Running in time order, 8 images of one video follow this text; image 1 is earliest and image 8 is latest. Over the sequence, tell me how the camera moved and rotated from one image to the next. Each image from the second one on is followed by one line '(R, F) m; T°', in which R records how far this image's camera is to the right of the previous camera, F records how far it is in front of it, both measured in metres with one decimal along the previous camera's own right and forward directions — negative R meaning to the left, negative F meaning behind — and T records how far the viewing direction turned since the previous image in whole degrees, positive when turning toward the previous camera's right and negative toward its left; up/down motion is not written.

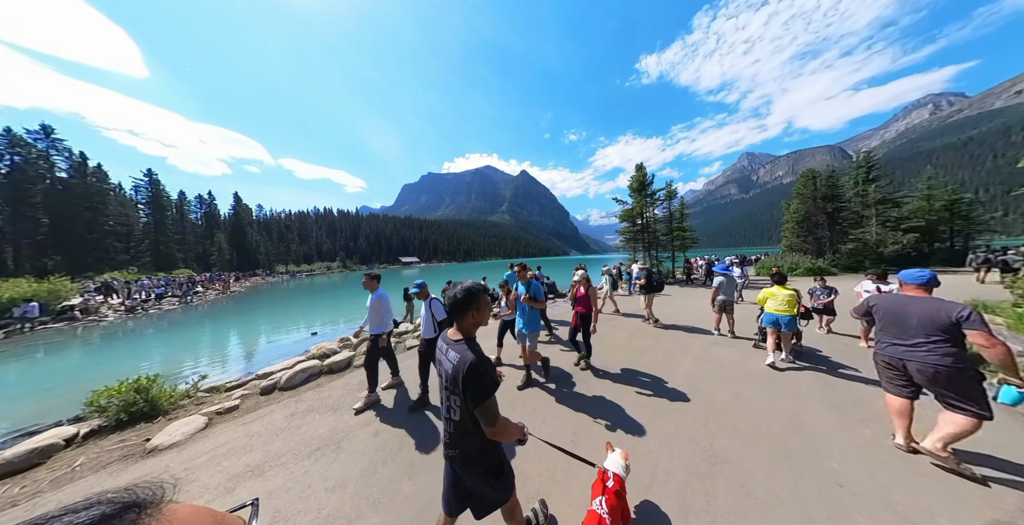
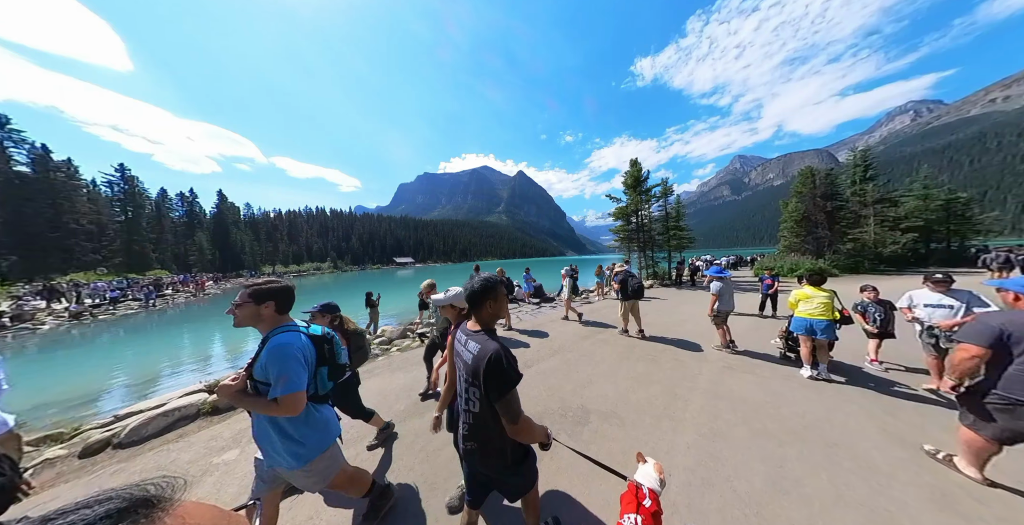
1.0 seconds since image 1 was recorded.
(+0.5, +1.0) m; +1°
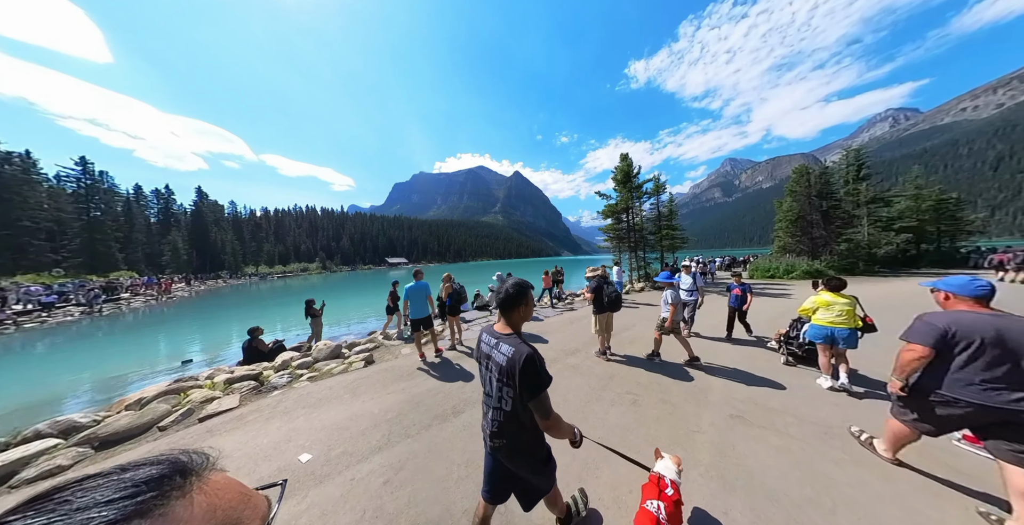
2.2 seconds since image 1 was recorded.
(+0.7, +1.1) m; +1°
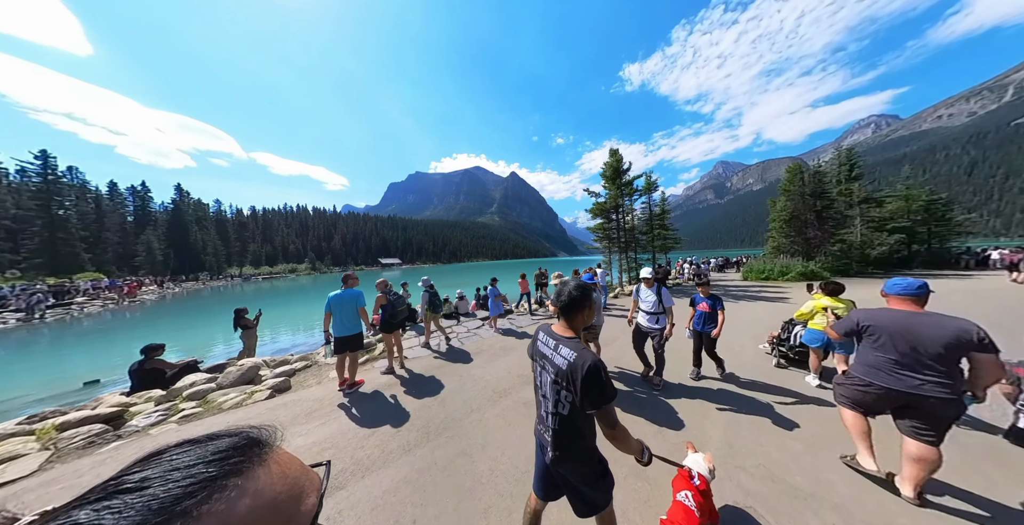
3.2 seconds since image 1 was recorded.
(+0.6, +0.9) m; +1°
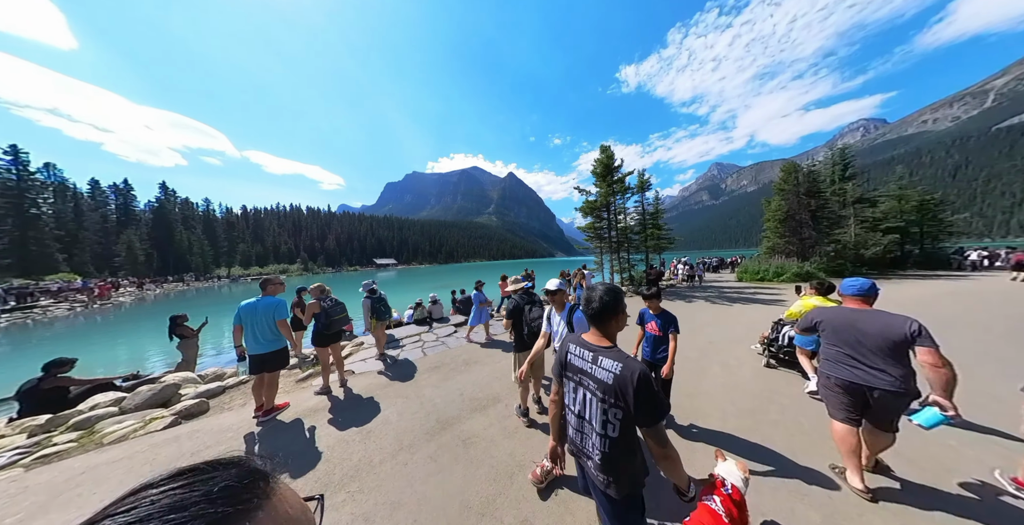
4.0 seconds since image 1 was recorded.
(+0.5, +0.6) m; +1°
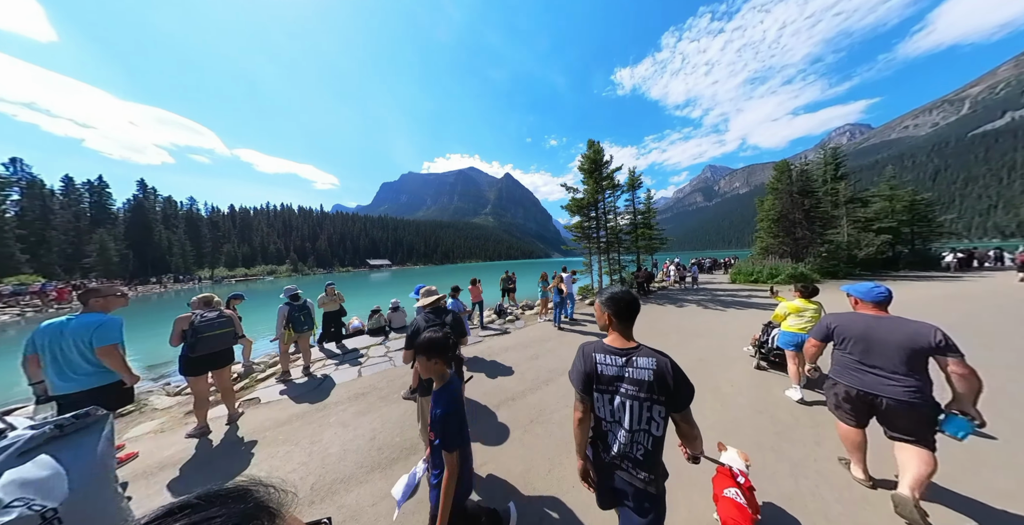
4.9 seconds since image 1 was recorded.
(+0.6, +0.8) m; +1°
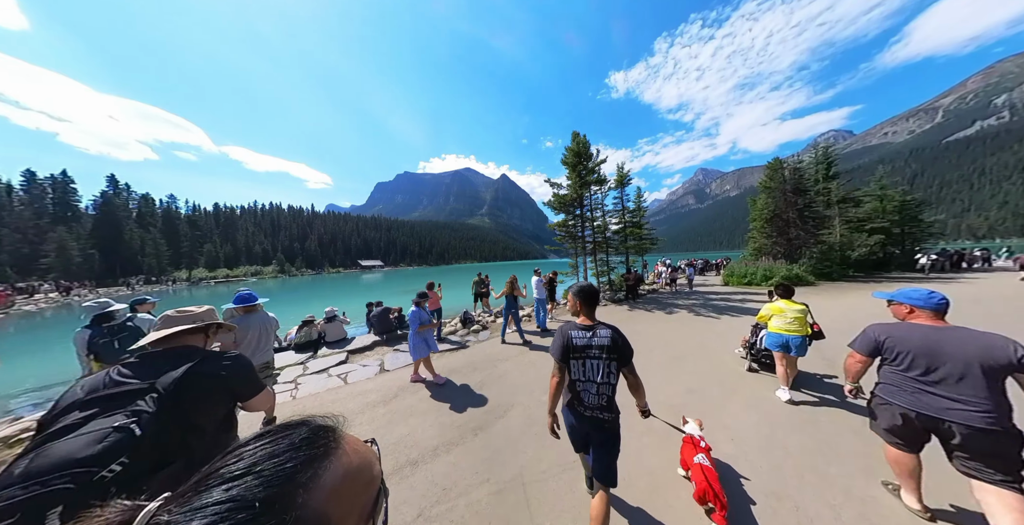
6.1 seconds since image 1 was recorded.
(+0.7, +1.1) m; +1°
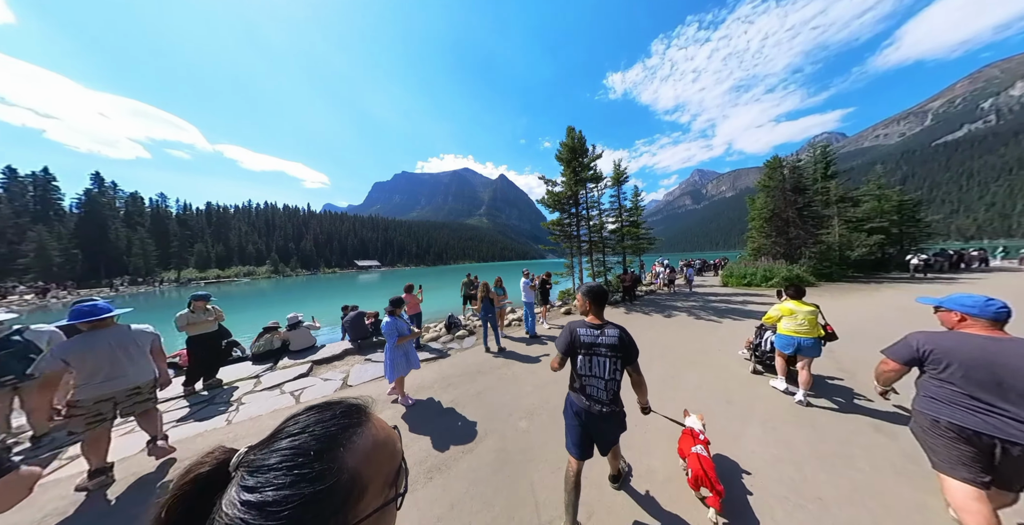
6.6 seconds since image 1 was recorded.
(+0.2, +0.5) m; 0°
